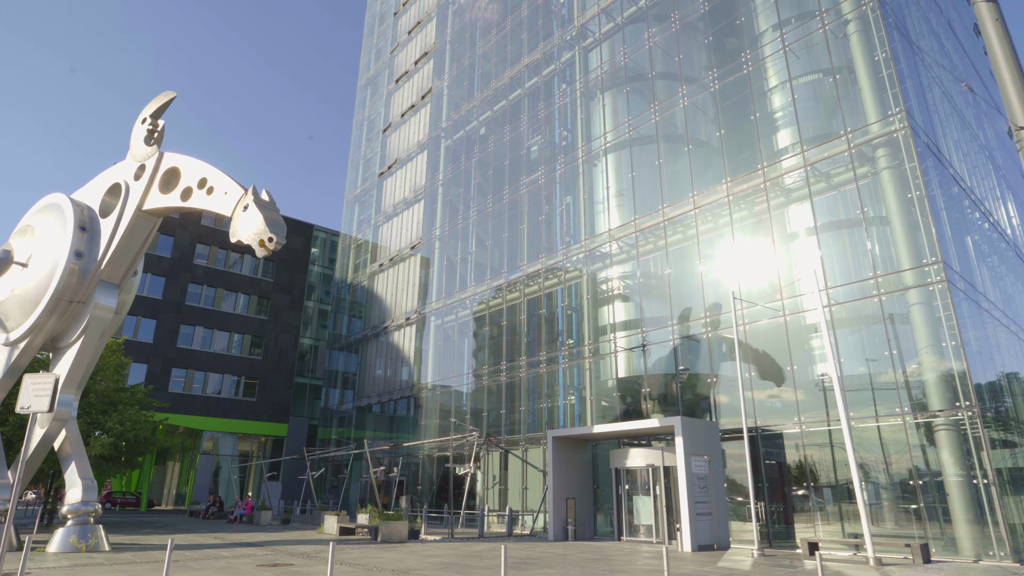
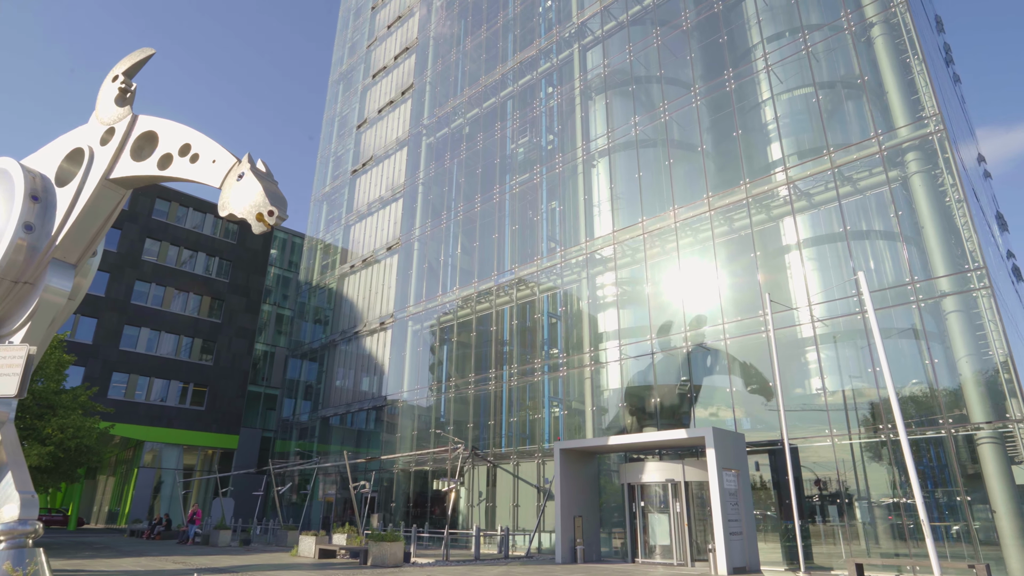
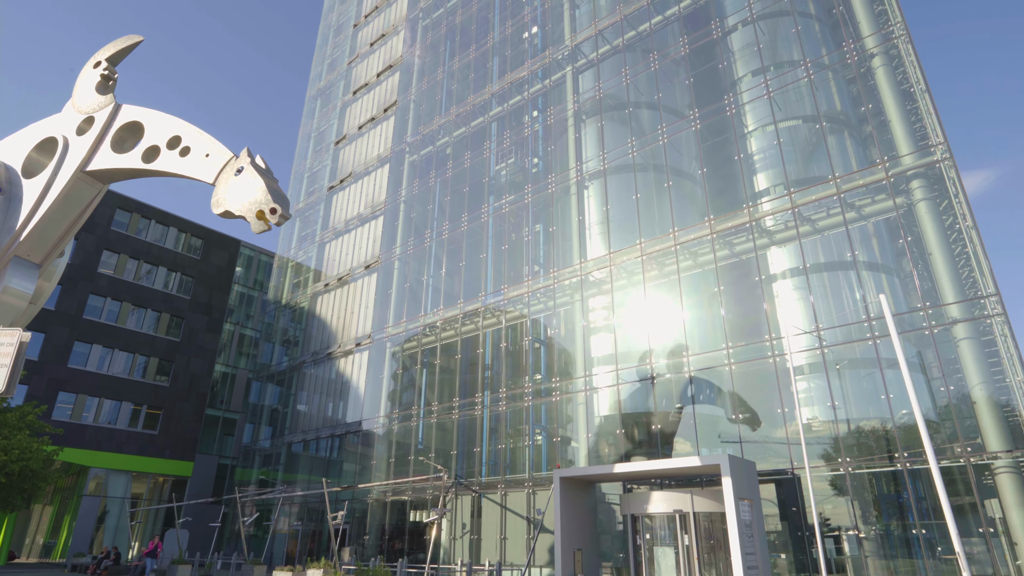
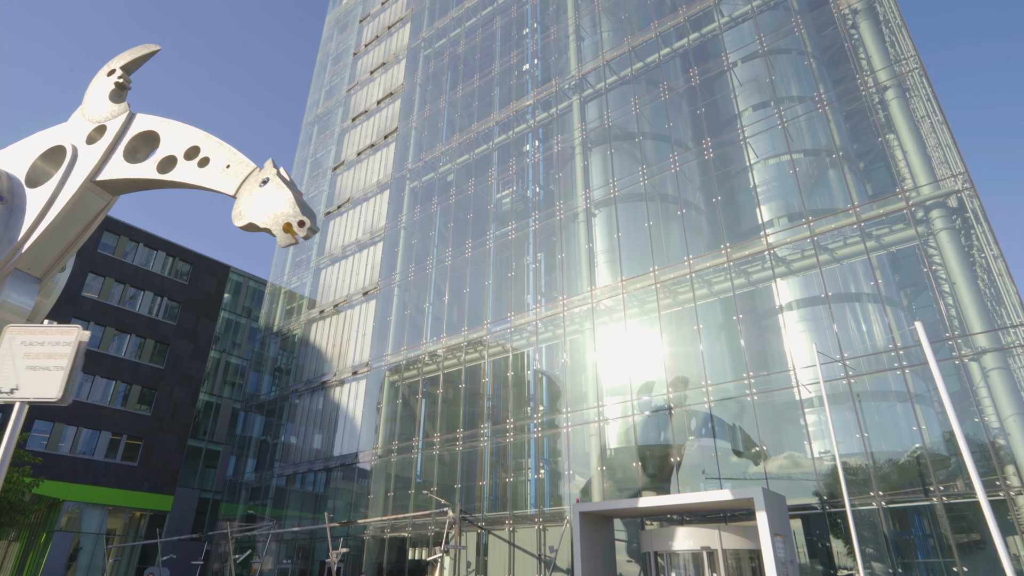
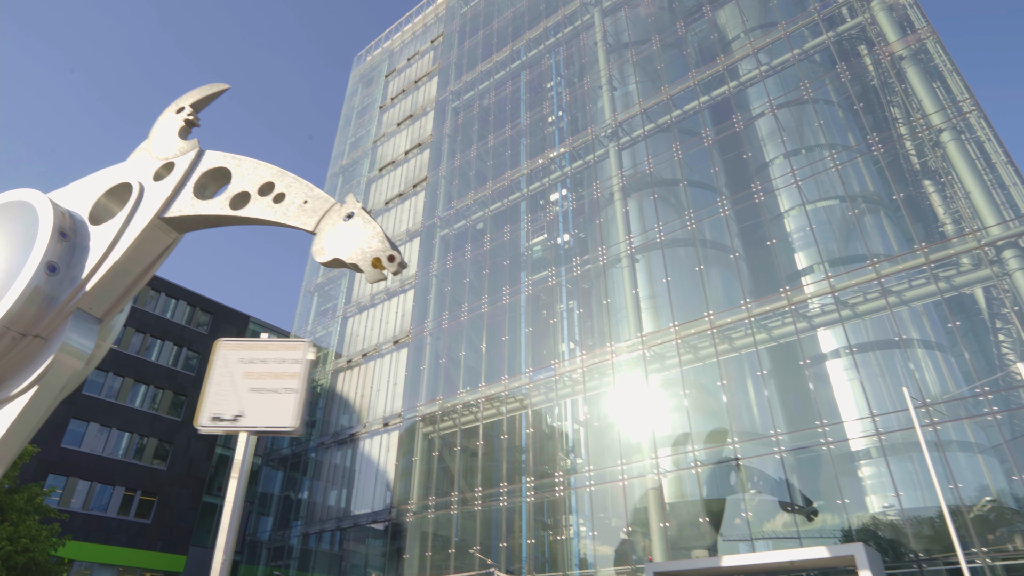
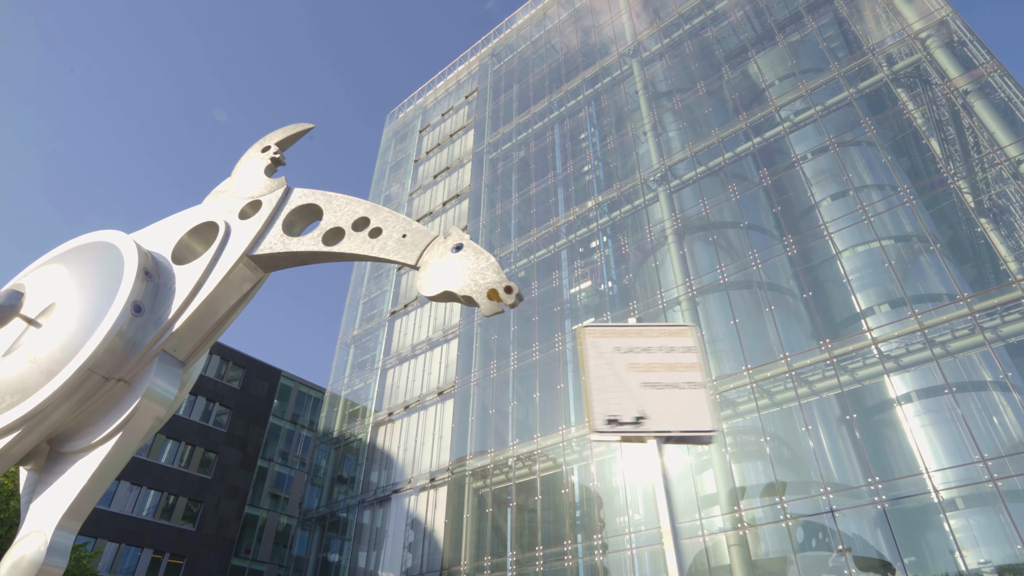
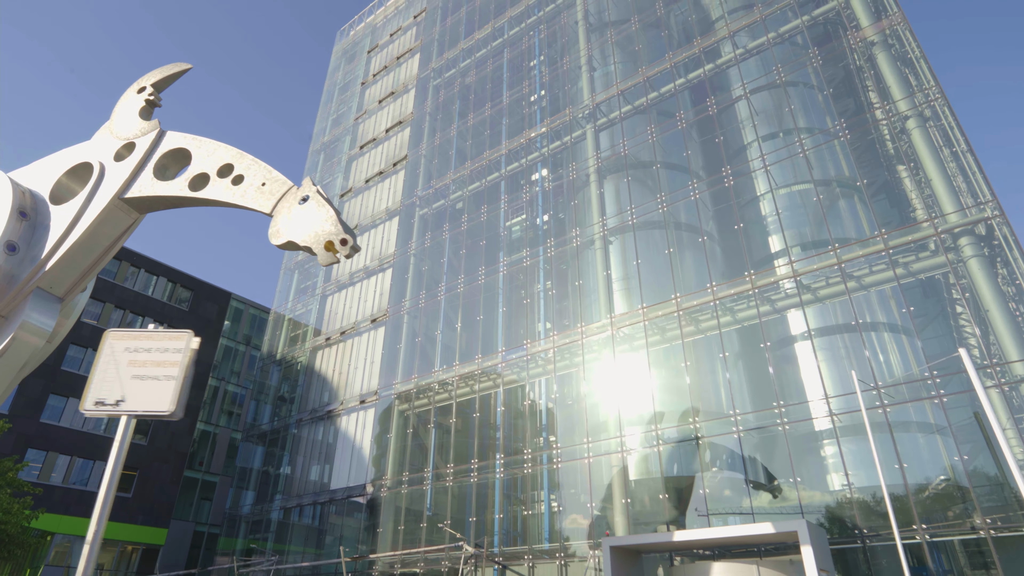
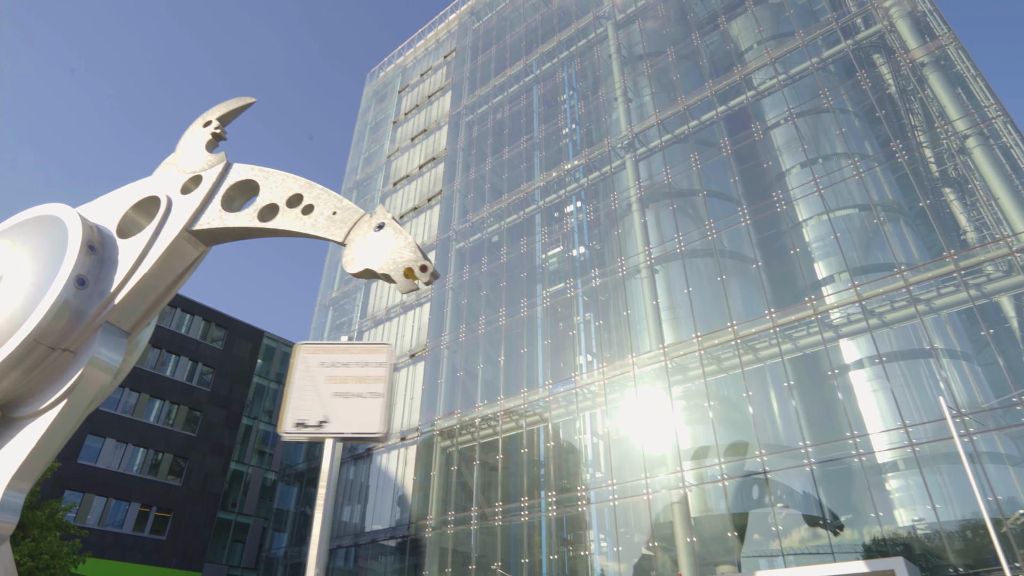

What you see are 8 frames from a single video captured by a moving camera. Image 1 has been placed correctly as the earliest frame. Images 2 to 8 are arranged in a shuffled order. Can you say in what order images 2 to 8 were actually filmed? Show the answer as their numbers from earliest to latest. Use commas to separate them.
2, 3, 4, 7, 5, 8, 6
